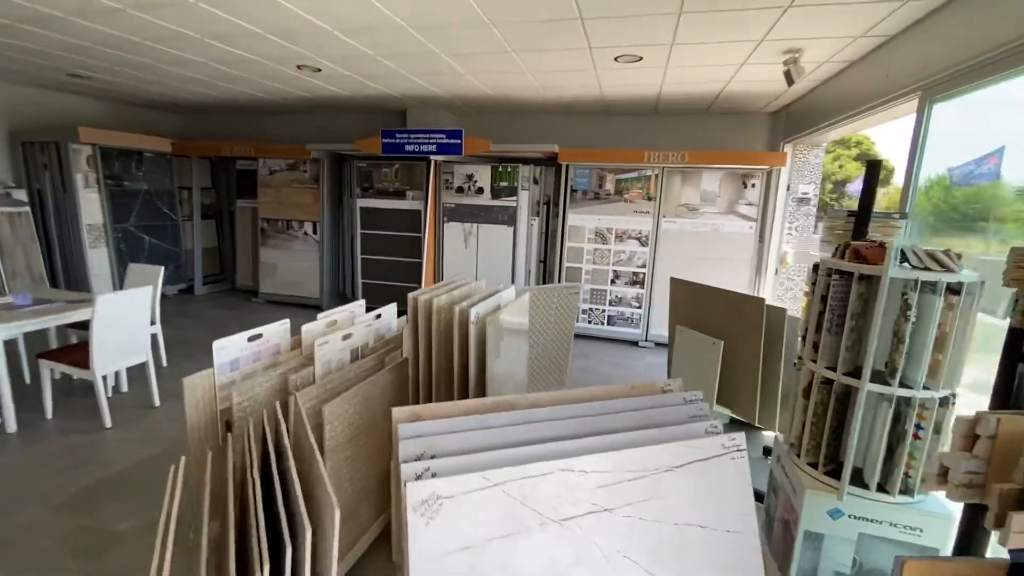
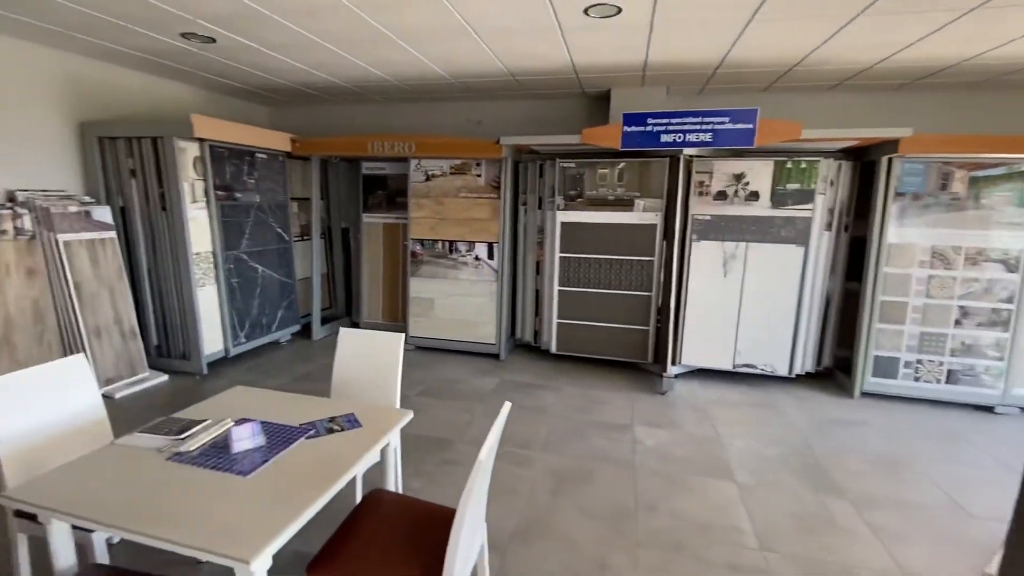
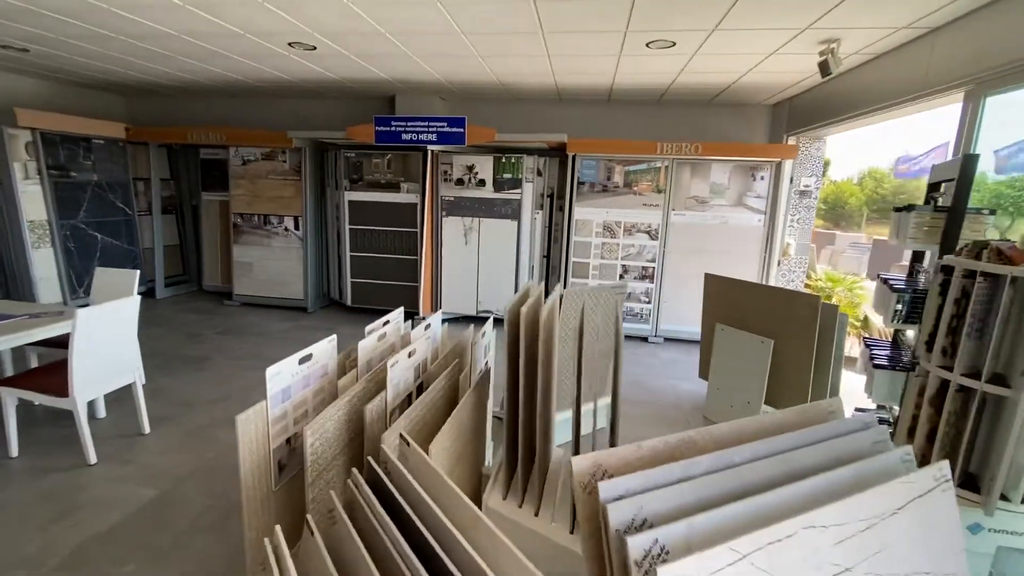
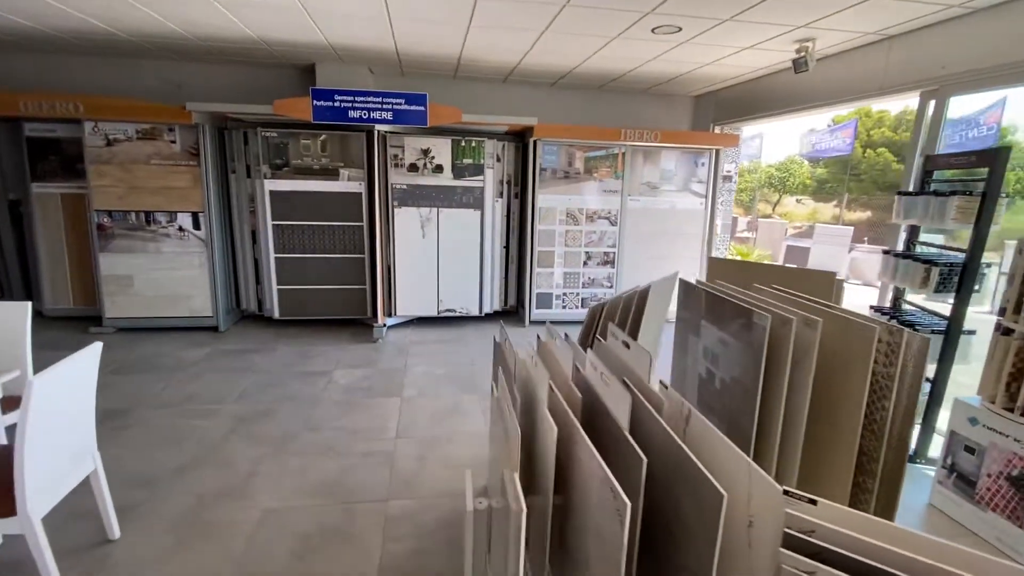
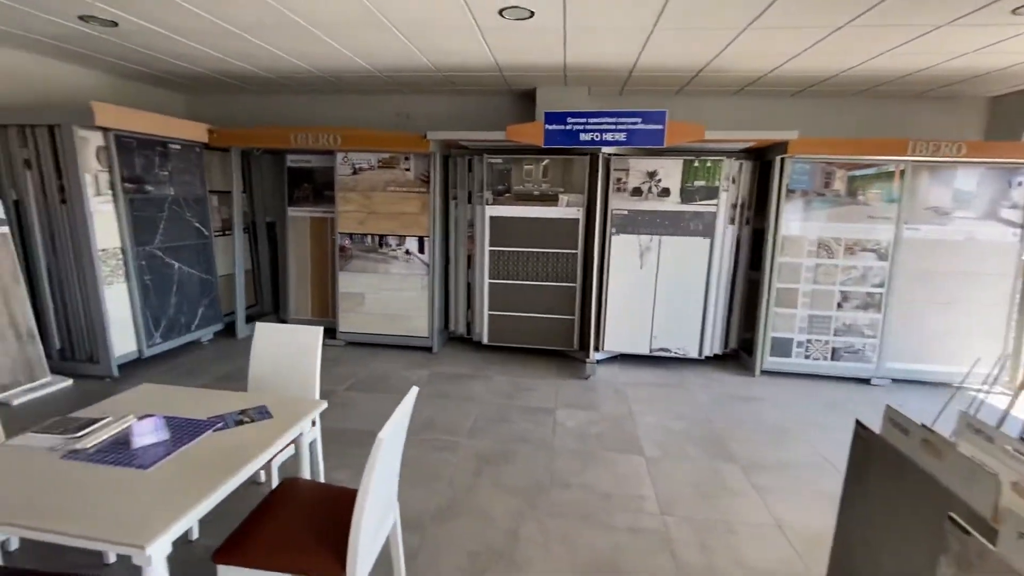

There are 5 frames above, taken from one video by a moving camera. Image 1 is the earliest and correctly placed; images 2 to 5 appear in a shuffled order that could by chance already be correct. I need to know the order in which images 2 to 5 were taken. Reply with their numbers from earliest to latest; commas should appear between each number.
3, 4, 5, 2
